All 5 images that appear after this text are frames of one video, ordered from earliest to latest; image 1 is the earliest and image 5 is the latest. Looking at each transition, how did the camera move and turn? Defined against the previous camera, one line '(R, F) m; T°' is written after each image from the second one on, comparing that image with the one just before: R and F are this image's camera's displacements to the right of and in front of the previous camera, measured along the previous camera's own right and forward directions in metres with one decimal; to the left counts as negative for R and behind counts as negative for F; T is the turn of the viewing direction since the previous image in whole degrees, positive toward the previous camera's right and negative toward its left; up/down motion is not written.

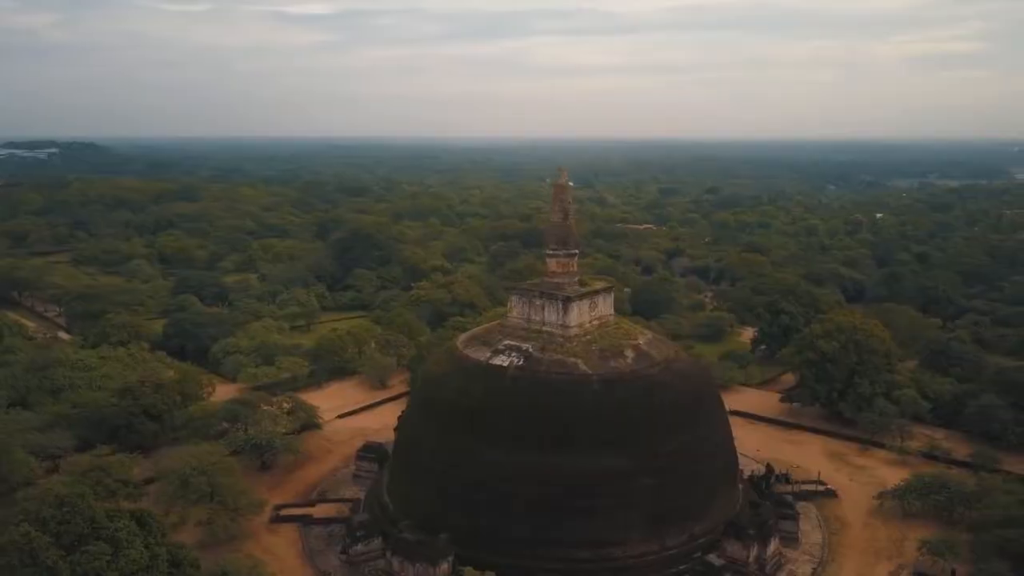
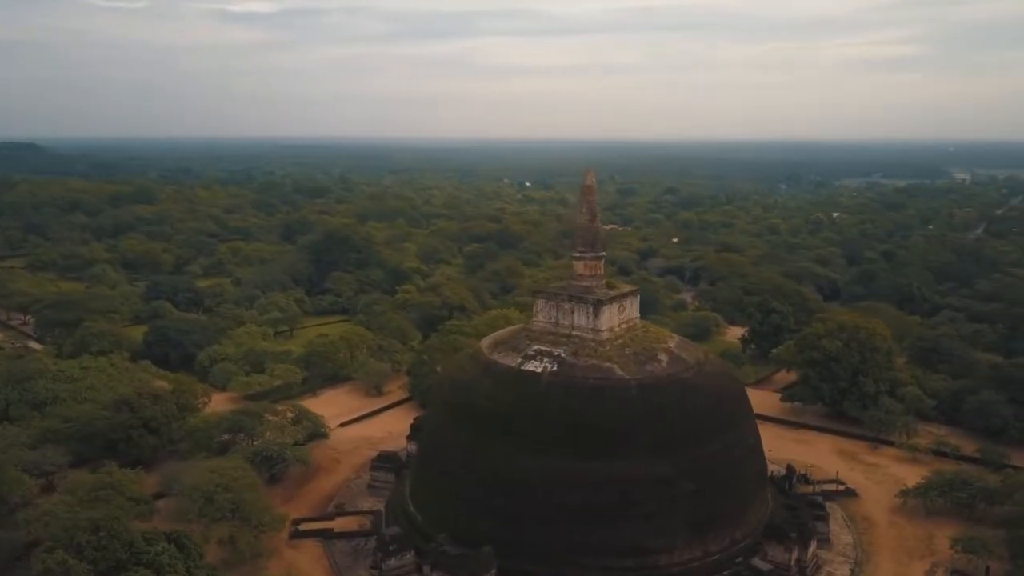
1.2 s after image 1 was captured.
(-1.7, +0.5) m; +3°
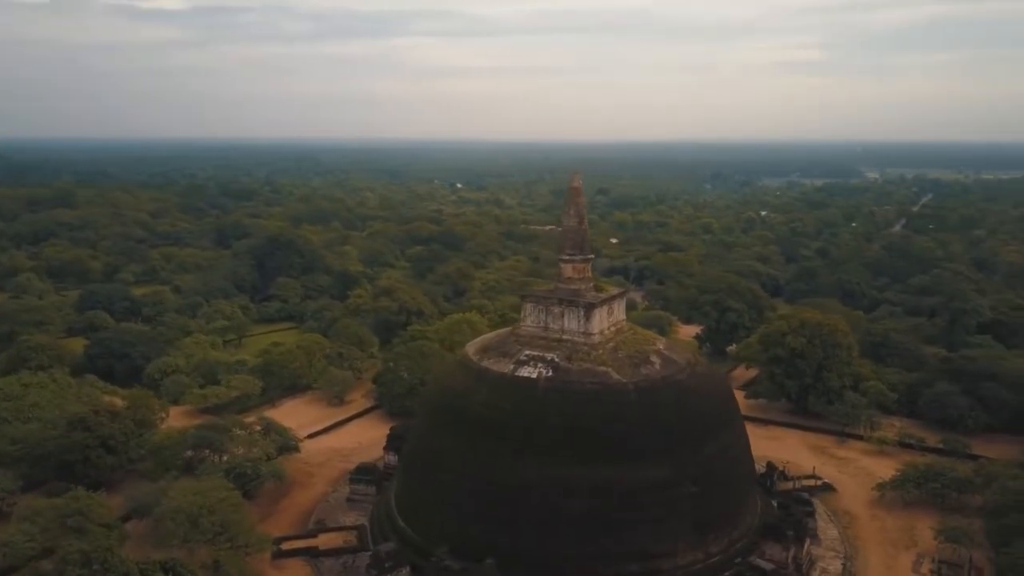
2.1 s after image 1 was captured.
(-1.3, +0.4) m; +5°
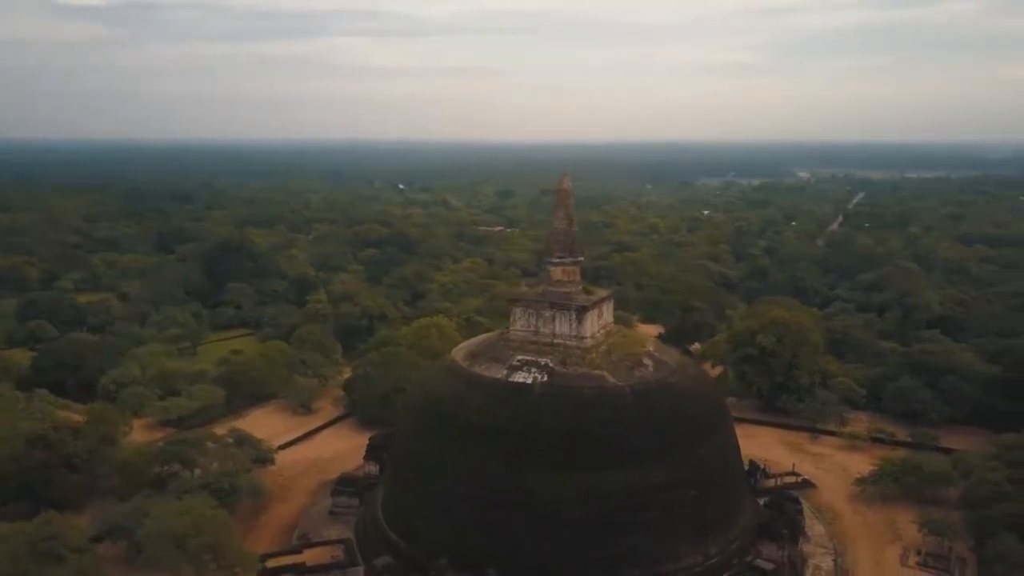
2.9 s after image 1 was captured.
(-1.0, +0.3) m; +4°
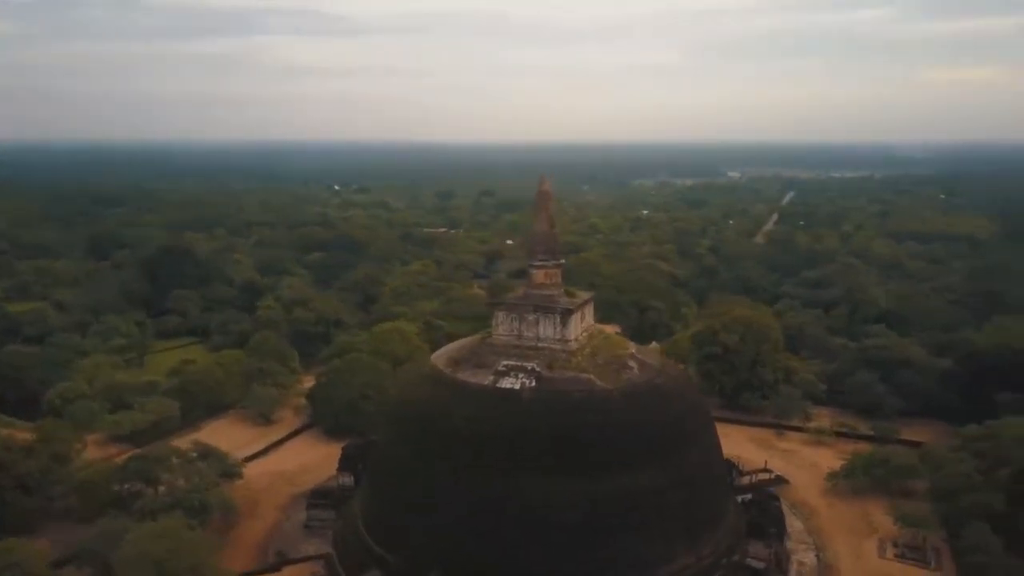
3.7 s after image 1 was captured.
(-1.0, +0.3) m; +4°
